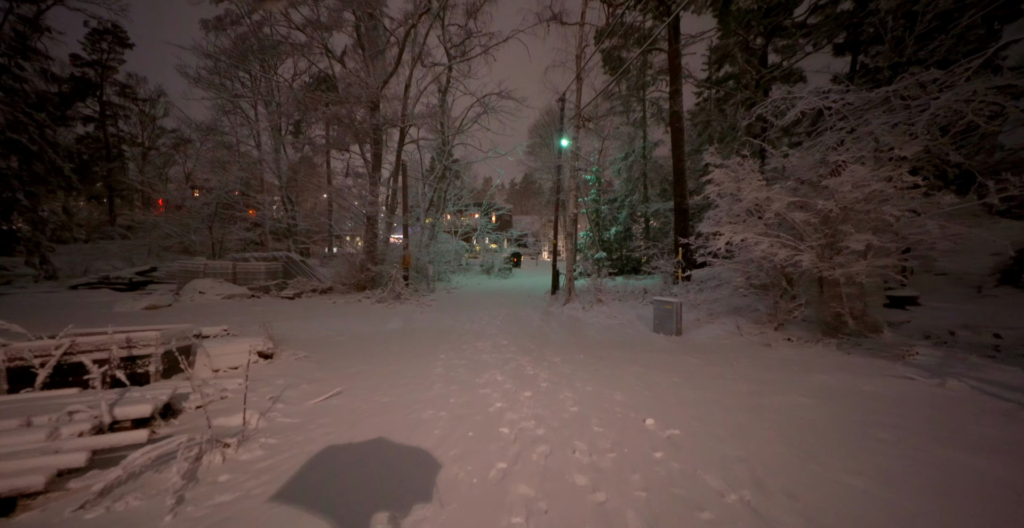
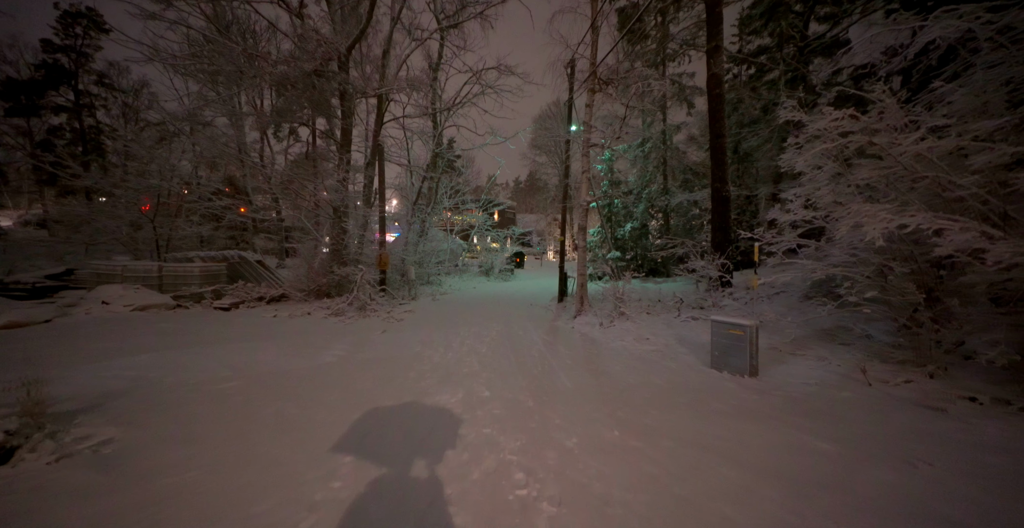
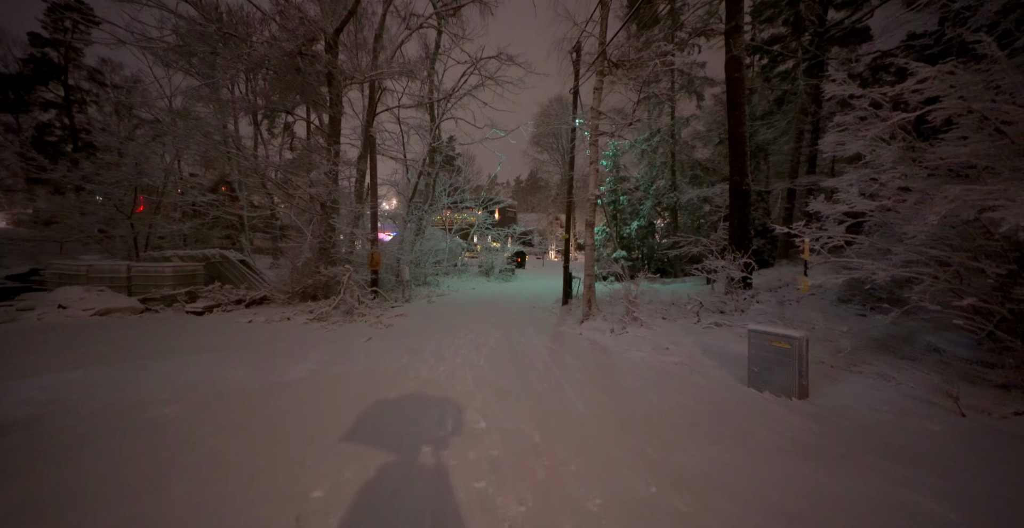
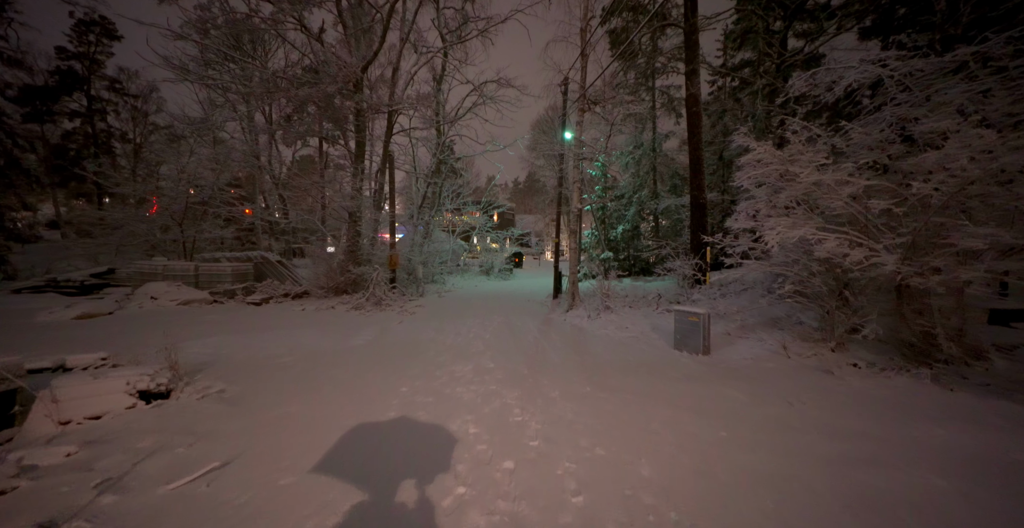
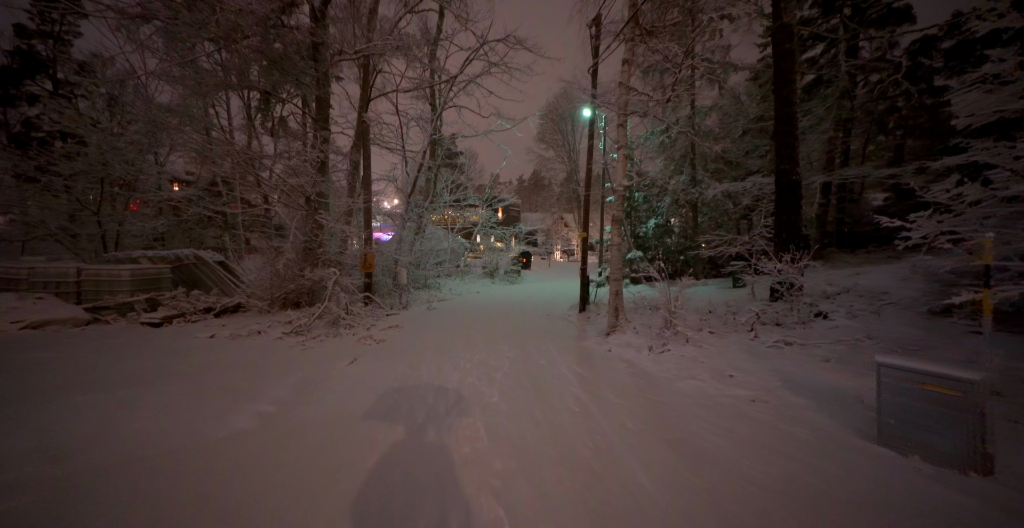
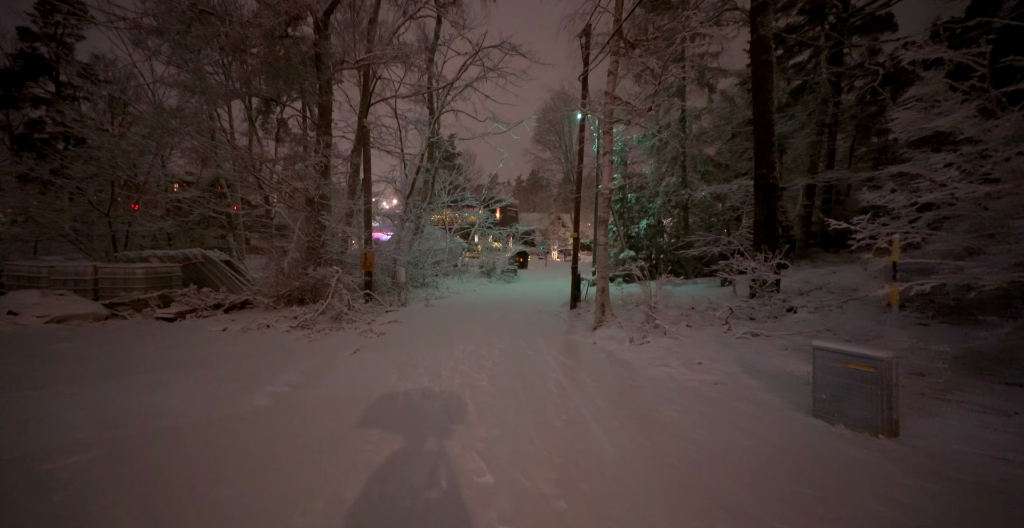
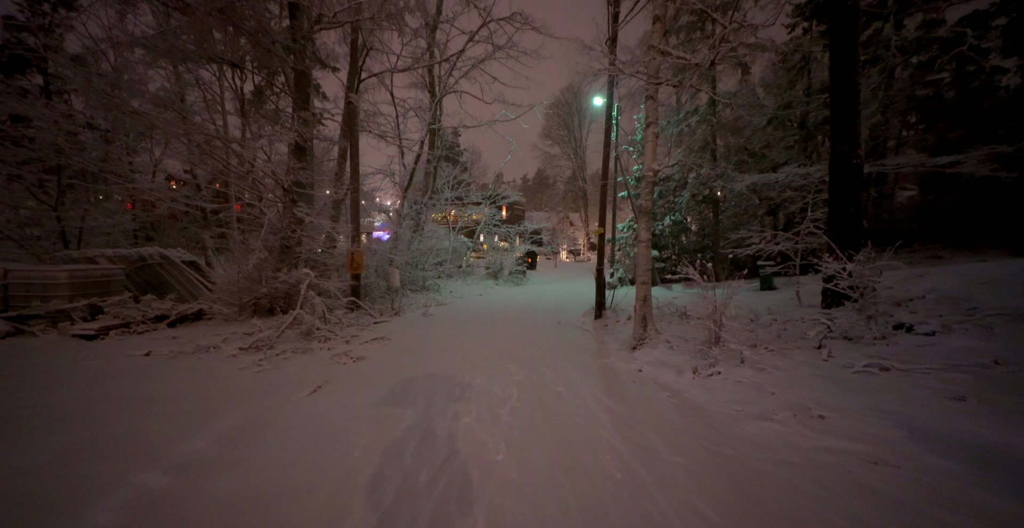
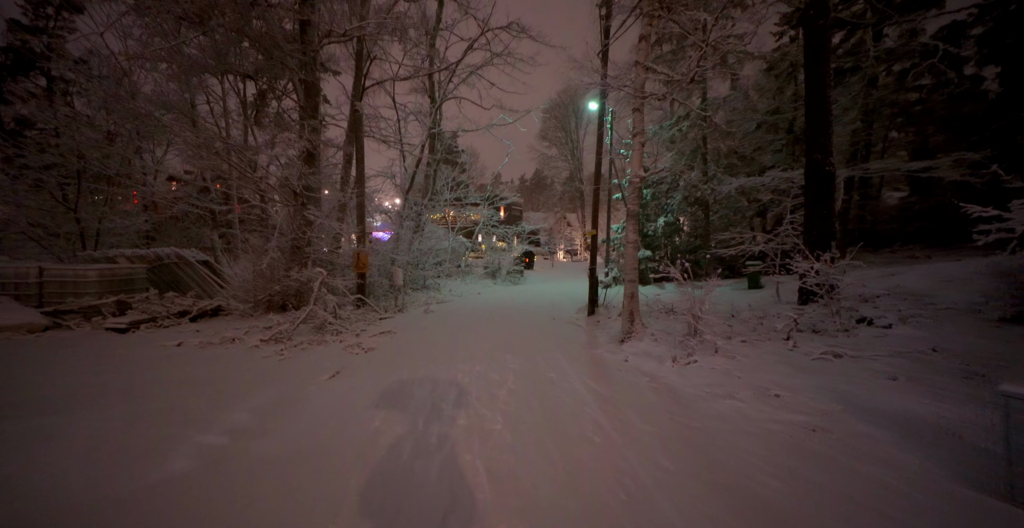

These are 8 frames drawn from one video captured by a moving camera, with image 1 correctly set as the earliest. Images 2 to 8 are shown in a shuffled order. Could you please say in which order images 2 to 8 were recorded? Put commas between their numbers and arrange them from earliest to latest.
4, 2, 3, 6, 5, 8, 7
